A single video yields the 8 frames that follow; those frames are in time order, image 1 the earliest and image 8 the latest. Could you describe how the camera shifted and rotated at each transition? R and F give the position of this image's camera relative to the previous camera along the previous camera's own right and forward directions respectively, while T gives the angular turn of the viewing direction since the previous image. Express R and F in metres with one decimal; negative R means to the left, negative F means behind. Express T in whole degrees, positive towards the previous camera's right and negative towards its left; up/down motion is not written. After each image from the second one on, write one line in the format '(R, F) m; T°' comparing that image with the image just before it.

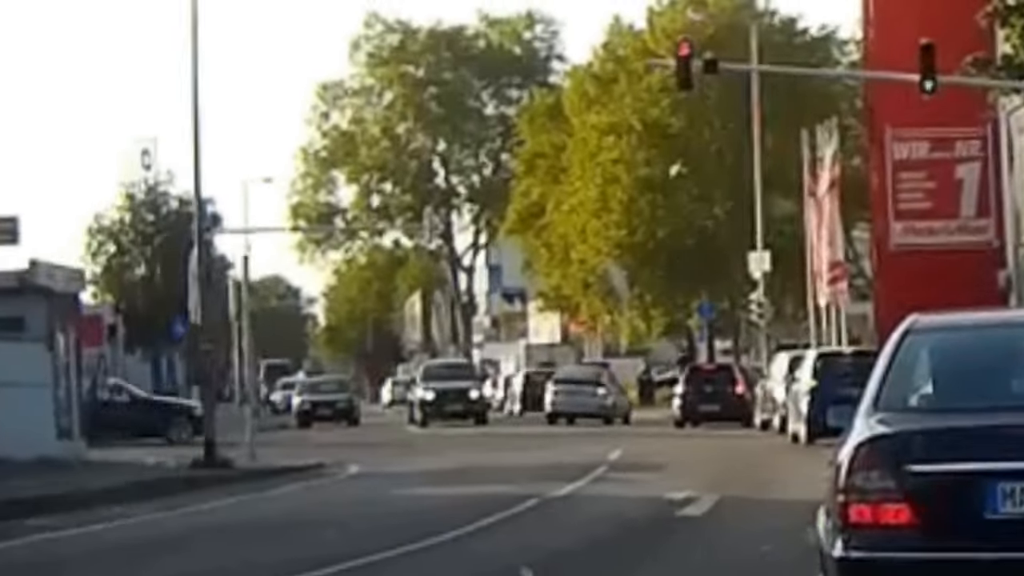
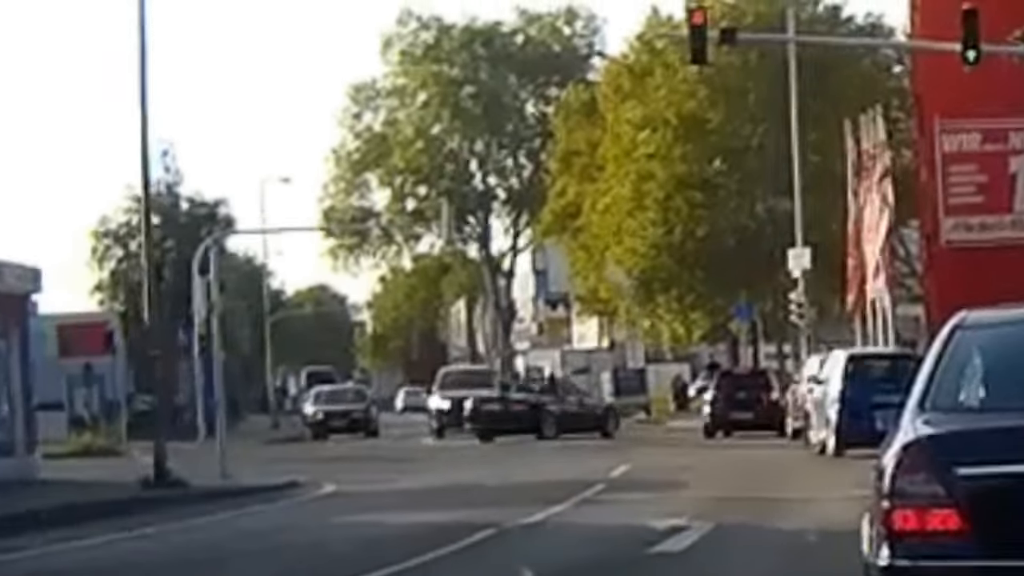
(+0.7, +3.5) m; -1°
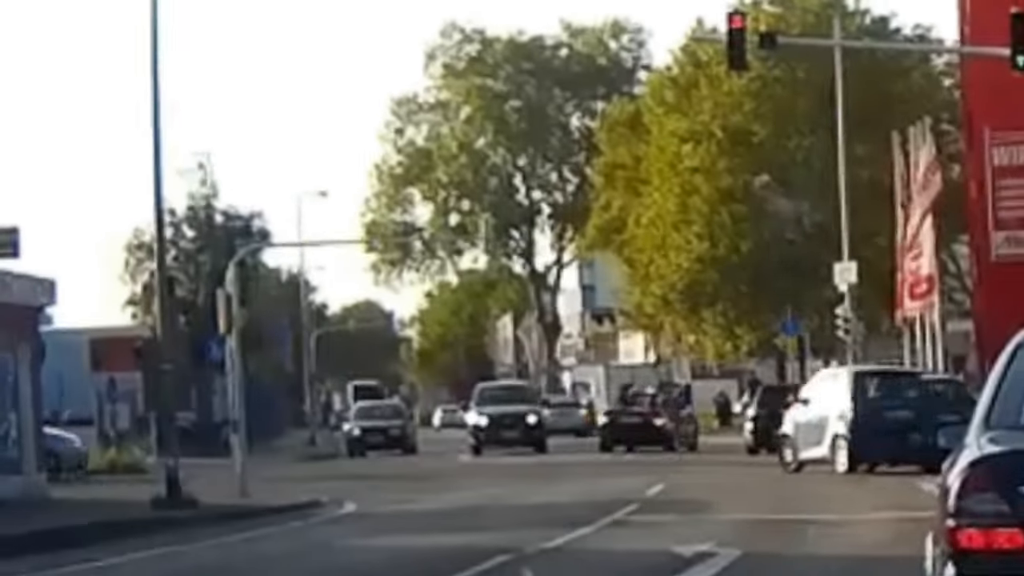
(+0.2, +1.2) m; -1°
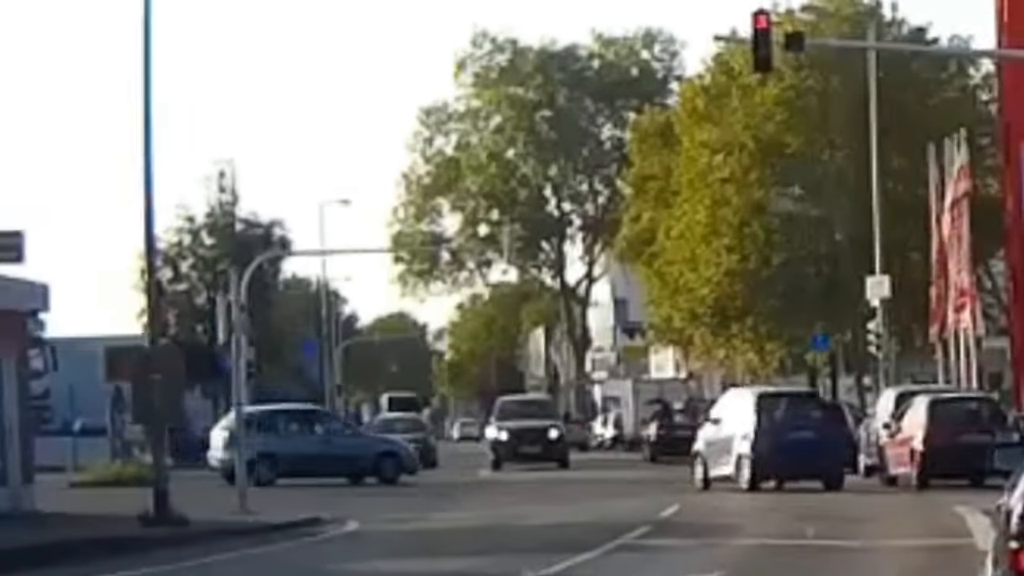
(+0.2, +1.4) m; -1°
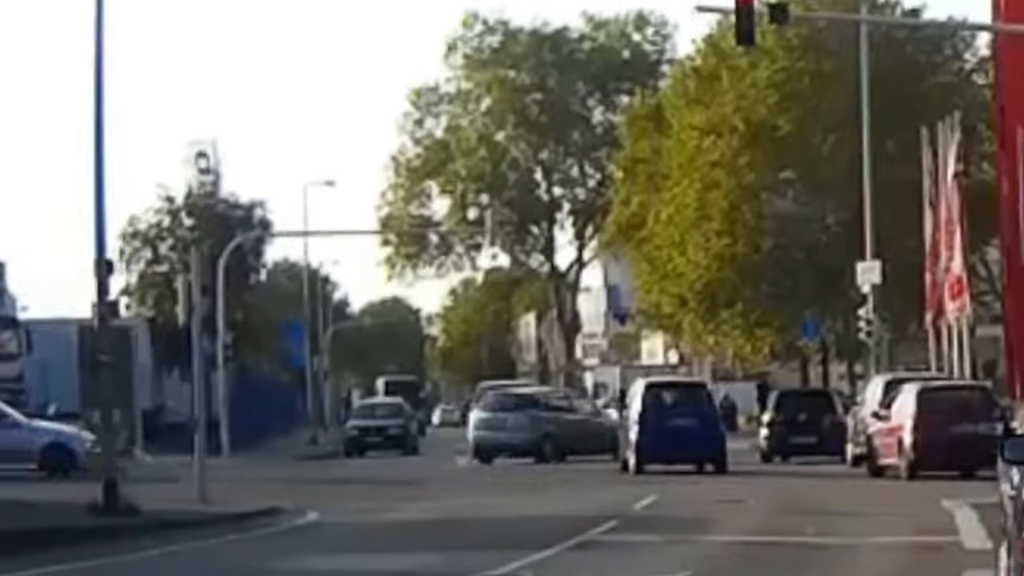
(+0.3, +1.2) m; 0°
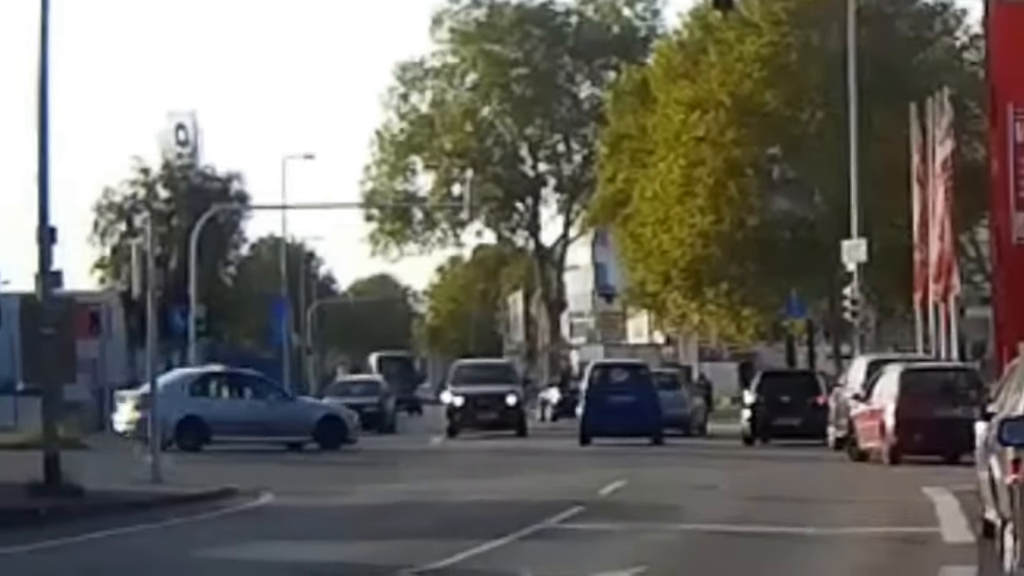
(+0.2, +1.1) m; 0°
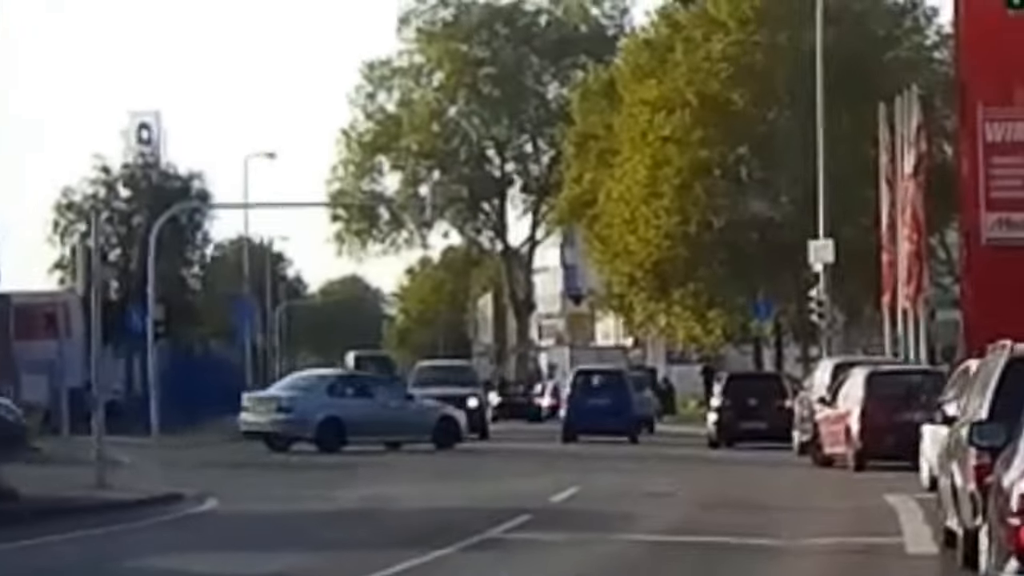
(+0.2, +0.7) m; +1°
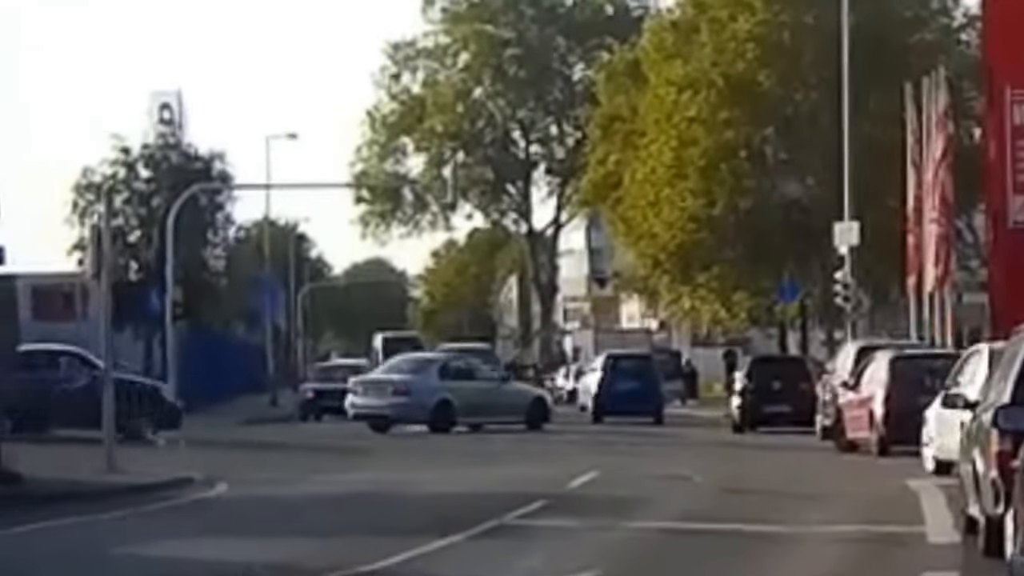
(+0.1, +0.5) m; -1°
